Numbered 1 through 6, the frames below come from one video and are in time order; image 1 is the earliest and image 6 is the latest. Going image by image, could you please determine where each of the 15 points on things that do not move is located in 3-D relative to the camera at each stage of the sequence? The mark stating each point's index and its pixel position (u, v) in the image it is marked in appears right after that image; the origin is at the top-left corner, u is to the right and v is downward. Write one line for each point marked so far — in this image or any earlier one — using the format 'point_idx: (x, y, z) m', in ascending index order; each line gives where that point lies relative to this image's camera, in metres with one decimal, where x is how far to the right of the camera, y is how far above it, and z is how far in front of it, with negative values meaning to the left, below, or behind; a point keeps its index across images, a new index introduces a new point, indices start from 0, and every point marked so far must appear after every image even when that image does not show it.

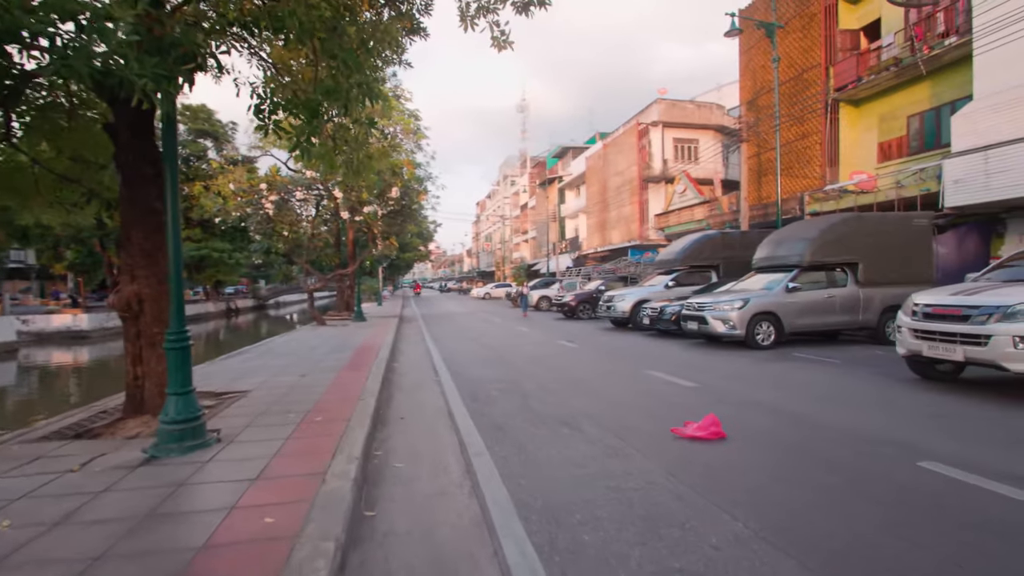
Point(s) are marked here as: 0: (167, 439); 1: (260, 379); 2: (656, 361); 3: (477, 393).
0: (-2.9, -1.3, +4.2) m
1: (-3.8, -1.4, +7.6) m
2: (+3.0, -1.5, +10.5) m
3: (-0.5, -1.6, +7.3) m
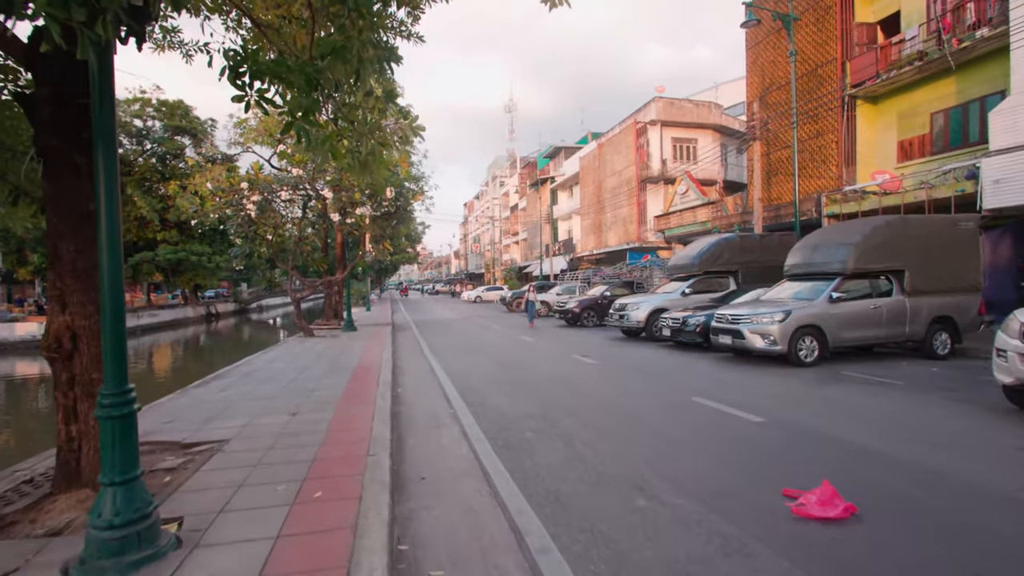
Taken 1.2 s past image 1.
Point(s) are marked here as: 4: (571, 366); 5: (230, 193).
0: (-2.4, -1.5, +2.9) m
1: (-3.4, -1.6, +6.2) m
2: (+3.4, -1.8, +9.3) m
3: (0.0, -1.8, +6.0) m
4: (+1.3, -1.8, +11.3) m
5: (-9.0, +3.0, +15.7) m
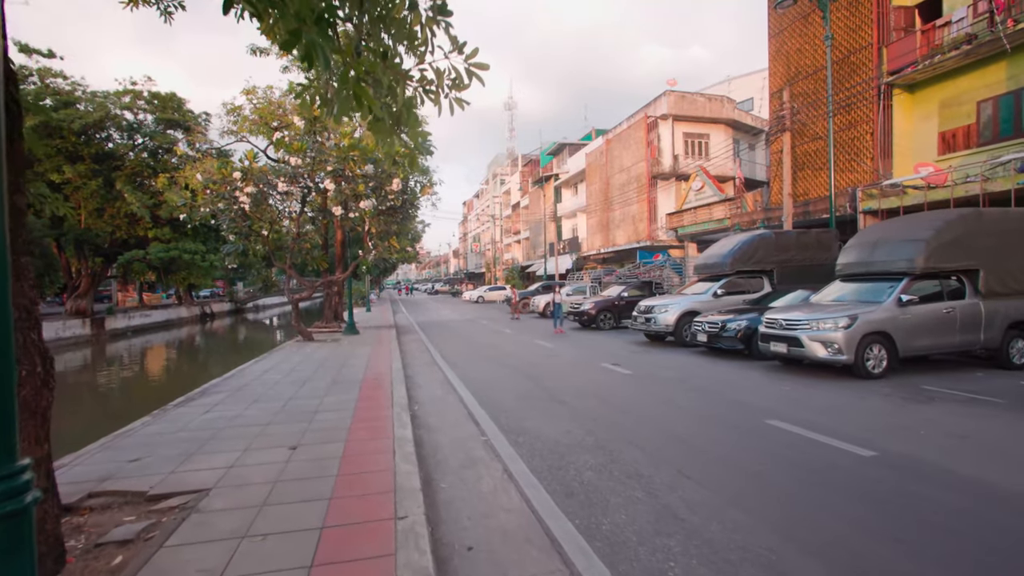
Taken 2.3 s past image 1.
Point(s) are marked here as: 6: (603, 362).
0: (-1.8, -1.6, +1.6) m
1: (-2.8, -1.7, +4.9) m
2: (+3.9, -1.8, +8.1) m
3: (+0.5, -1.8, +4.8) m
4: (+1.9, -1.8, +10.1) m
5: (-8.4, +3.0, +14.4) m
6: (+2.2, -1.8, +11.8) m
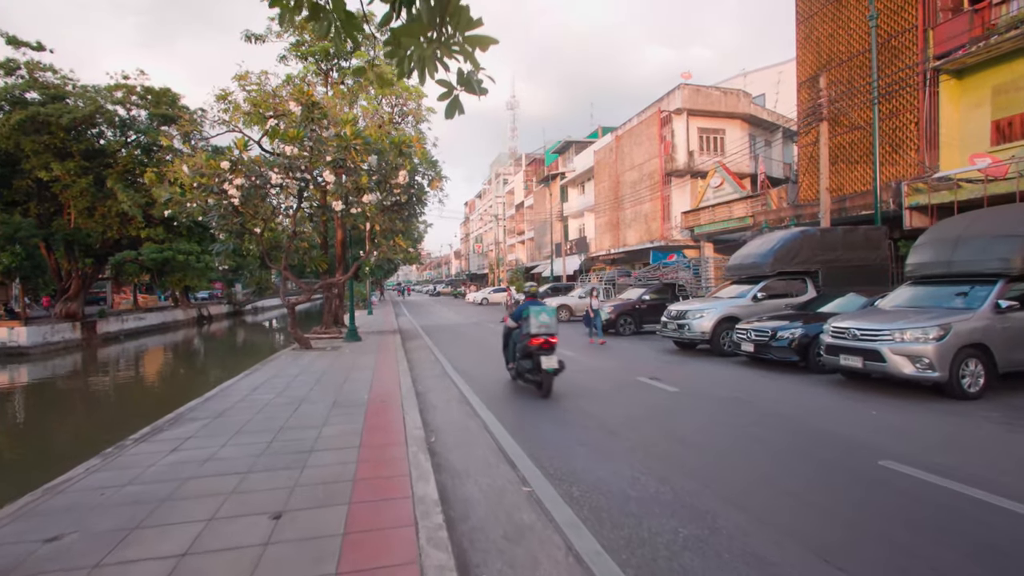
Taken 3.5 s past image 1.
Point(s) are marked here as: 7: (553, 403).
0: (-1.3, -1.6, +0.2) m
1: (-2.3, -1.7, +3.6) m
2: (+4.4, -1.9, +6.7) m
3: (+1.0, -1.9, +3.4) m
4: (+2.3, -1.9, +8.7) m
5: (-8.0, +2.9, +13.1) m
6: (+2.7, -1.8, +10.4) m
7: (+0.7, -1.9, +8.3) m
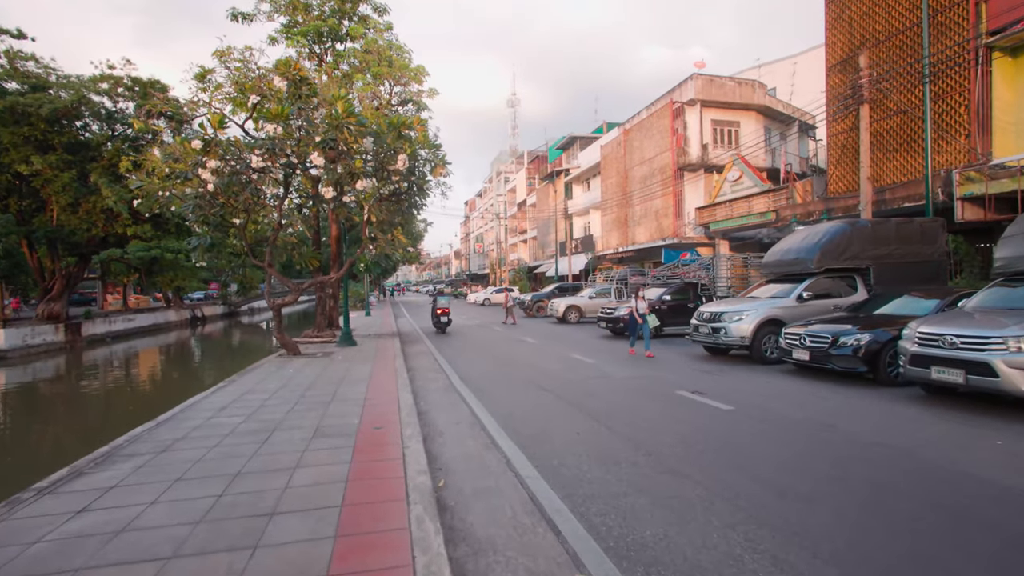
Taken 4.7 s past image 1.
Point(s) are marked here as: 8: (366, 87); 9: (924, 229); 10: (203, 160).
0: (-1.0, -1.6, -1.3) m
1: (-2.0, -1.7, +2.0) m
2: (+4.8, -1.8, +5.2) m
3: (+1.3, -1.9, +1.9) m
4: (+2.7, -1.9, +7.2) m
5: (-7.6, +3.0, +11.5) m
6: (+3.0, -1.8, +8.9) m
7: (+1.0, -1.9, +6.8) m
8: (-4.9, +6.7, +16.5) m
9: (+10.2, +1.5, +12.3) m
10: (-7.2, +3.0, +11.6) m
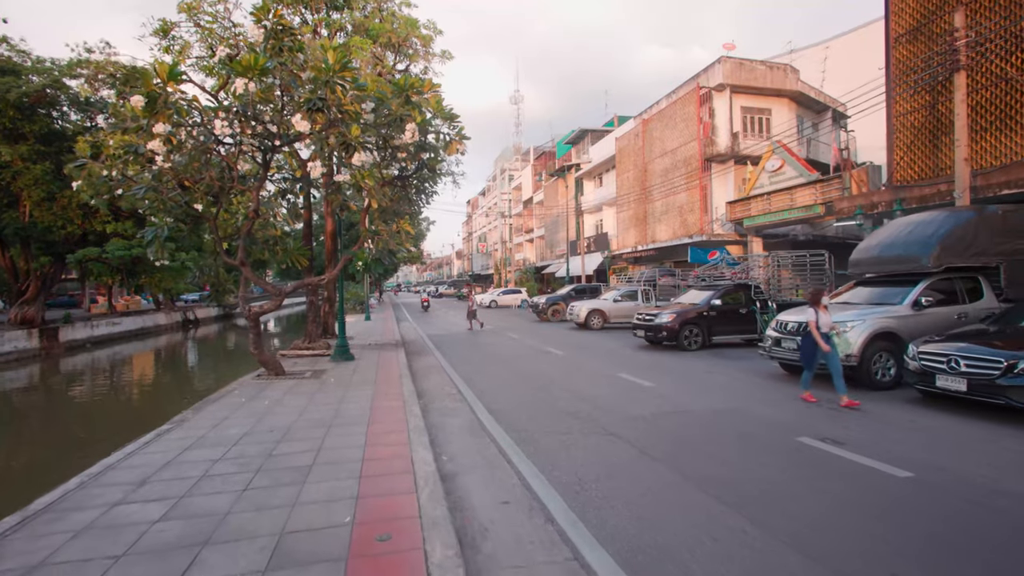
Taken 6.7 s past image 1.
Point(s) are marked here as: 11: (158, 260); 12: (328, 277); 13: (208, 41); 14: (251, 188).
0: (-0.3, -1.6, -3.7) m
1: (-1.3, -1.8, -0.4) m
2: (+5.5, -1.9, +2.7) m
3: (+2.0, -1.9, -0.6) m
4: (+3.4, -1.9, +4.7) m
5: (-6.9, +2.9, +9.1) m
6: (+3.7, -1.9, +6.4) m
7: (+1.7, -1.9, +4.3) m
8: (-4.2, +6.6, +14.1) m
9: (+10.9, +1.4, +9.8) m
10: (-6.5, +2.9, +9.1) m
11: (-7.3, +0.6, +10.2) m
12: (-5.1, +0.3, +13.9) m
13: (-6.9, +5.5, +11.1) m
14: (-5.7, +2.2, +10.9) m
